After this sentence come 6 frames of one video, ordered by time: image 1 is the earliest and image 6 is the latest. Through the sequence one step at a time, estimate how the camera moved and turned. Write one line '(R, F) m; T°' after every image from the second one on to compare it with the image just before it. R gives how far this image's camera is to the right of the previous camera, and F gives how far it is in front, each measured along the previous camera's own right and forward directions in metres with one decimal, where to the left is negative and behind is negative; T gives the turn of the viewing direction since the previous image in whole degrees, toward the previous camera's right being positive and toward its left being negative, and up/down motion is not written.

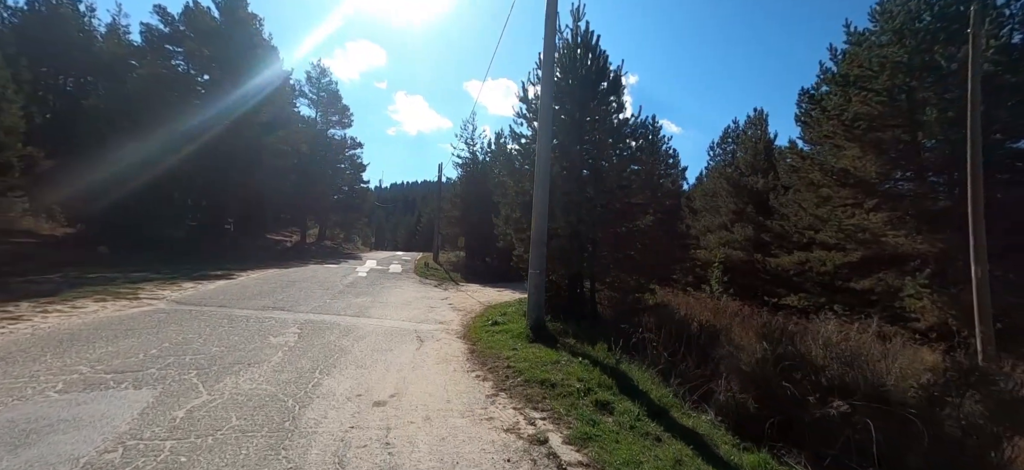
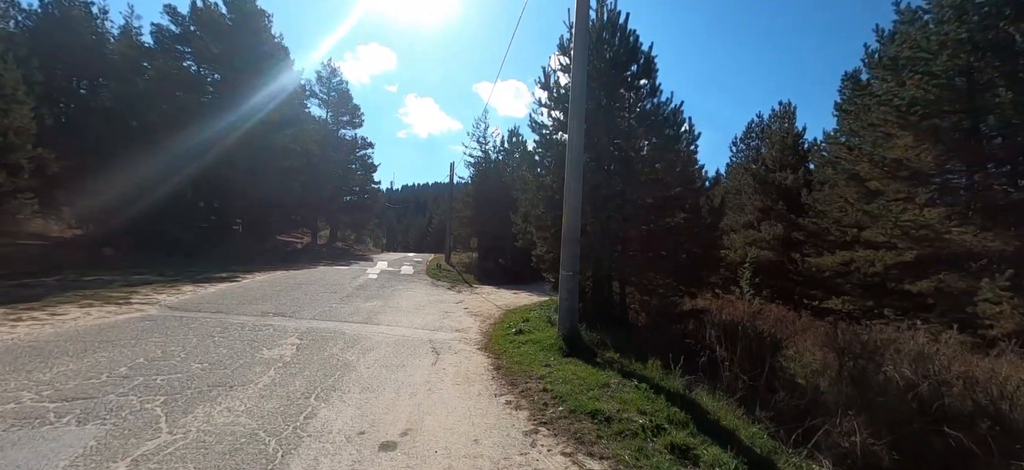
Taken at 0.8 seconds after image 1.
(-0.3, +1.0) m; -2°
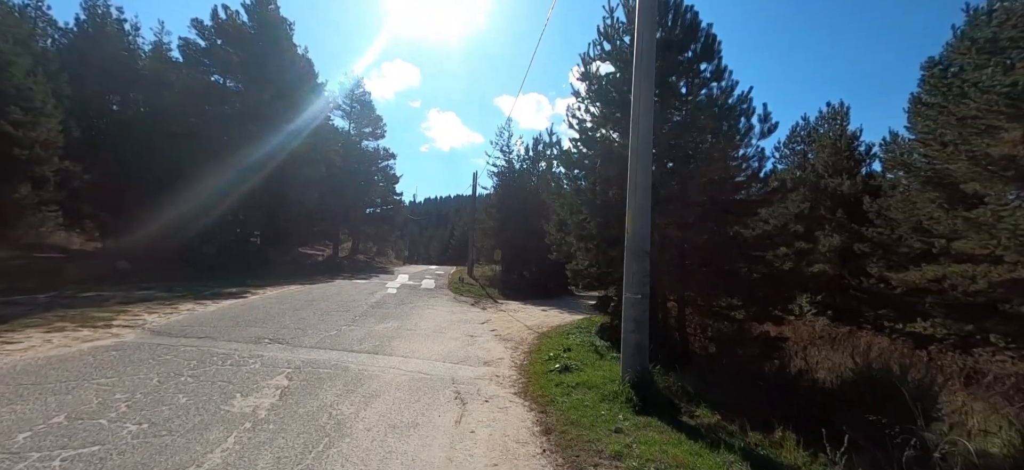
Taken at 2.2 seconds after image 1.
(-0.4, +1.6) m; -3°
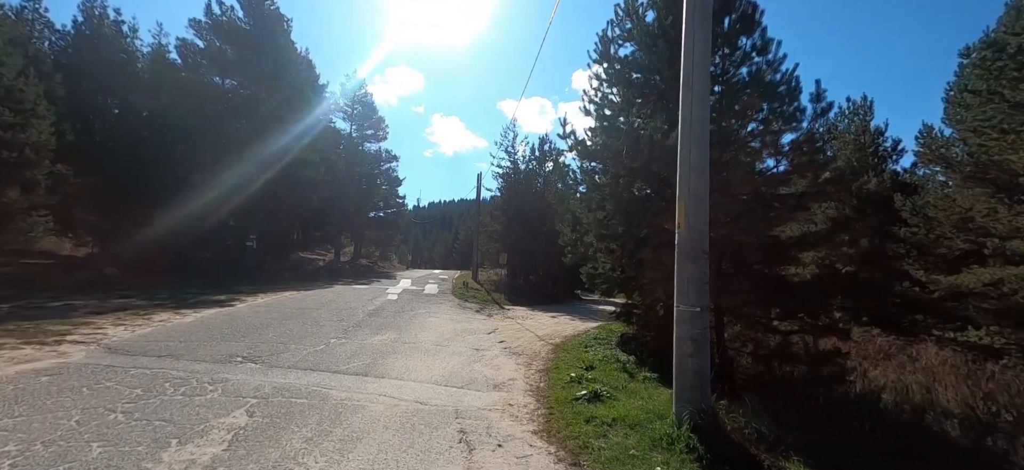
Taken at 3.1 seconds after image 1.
(-0.1, +1.1) m; -1°
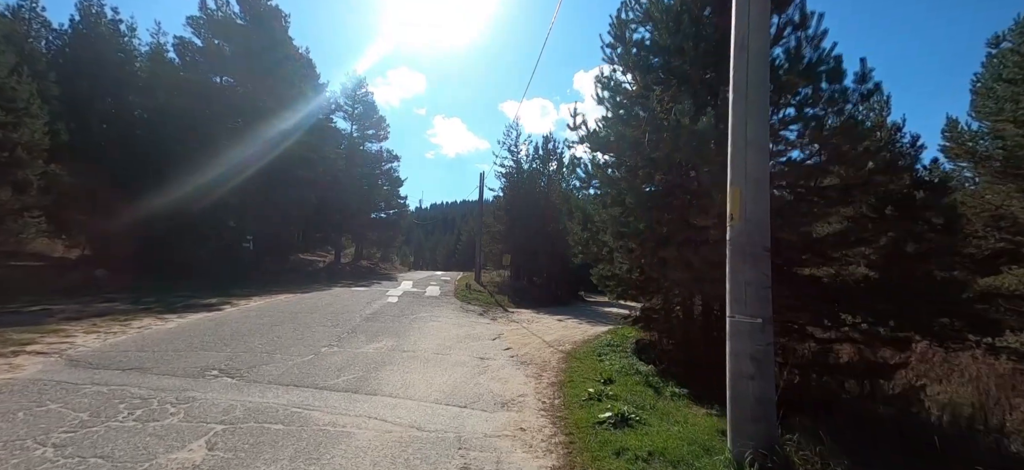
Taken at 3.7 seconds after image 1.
(-0.1, +0.7) m; 0°
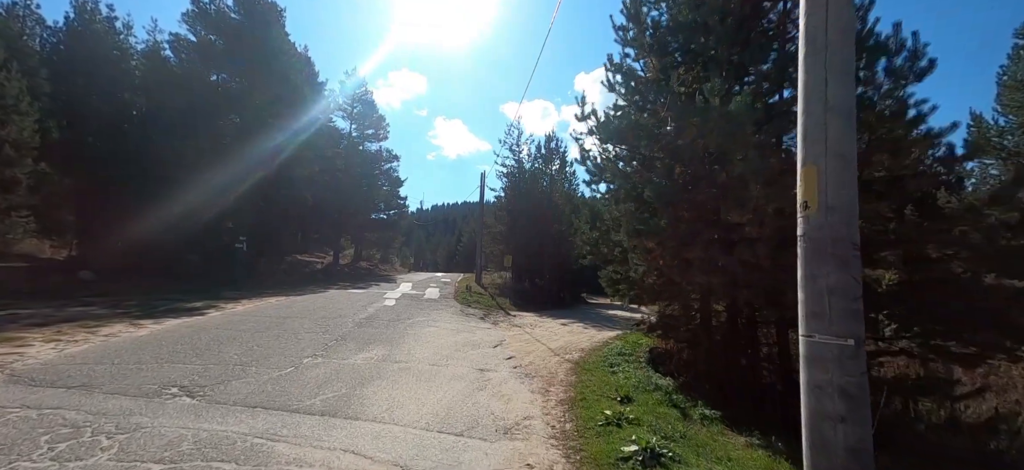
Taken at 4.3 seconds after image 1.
(0.0, +0.7) m; 0°
